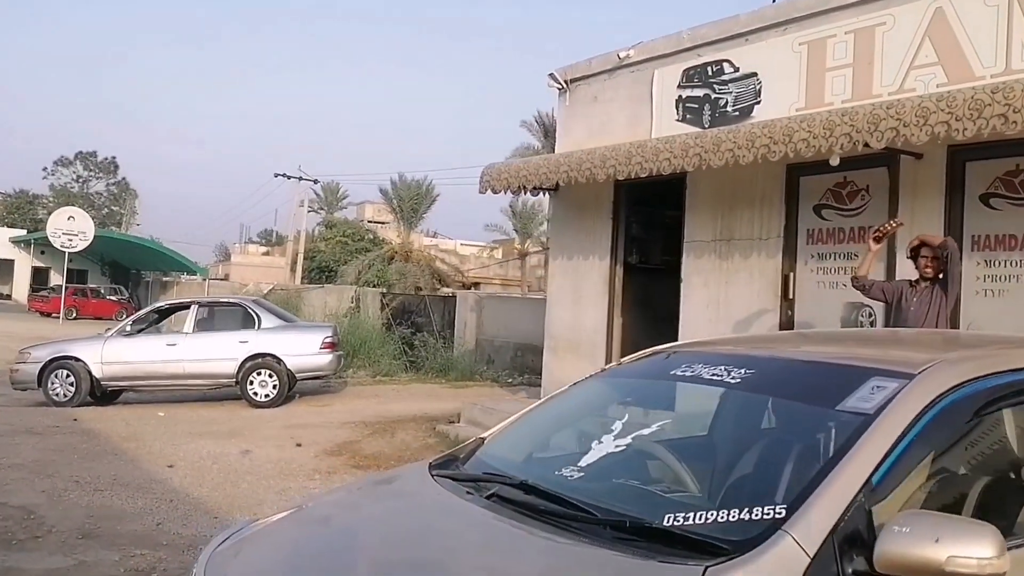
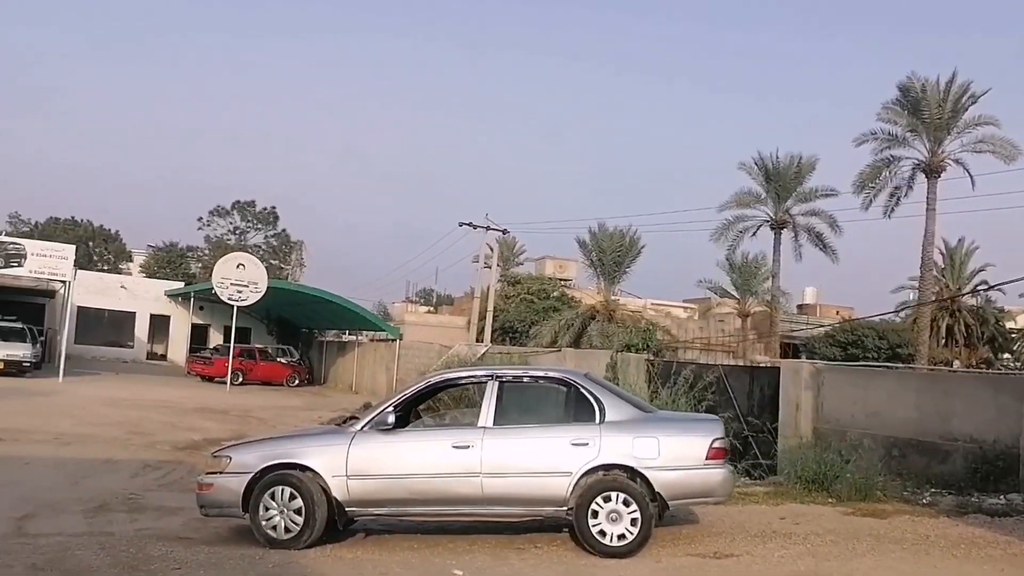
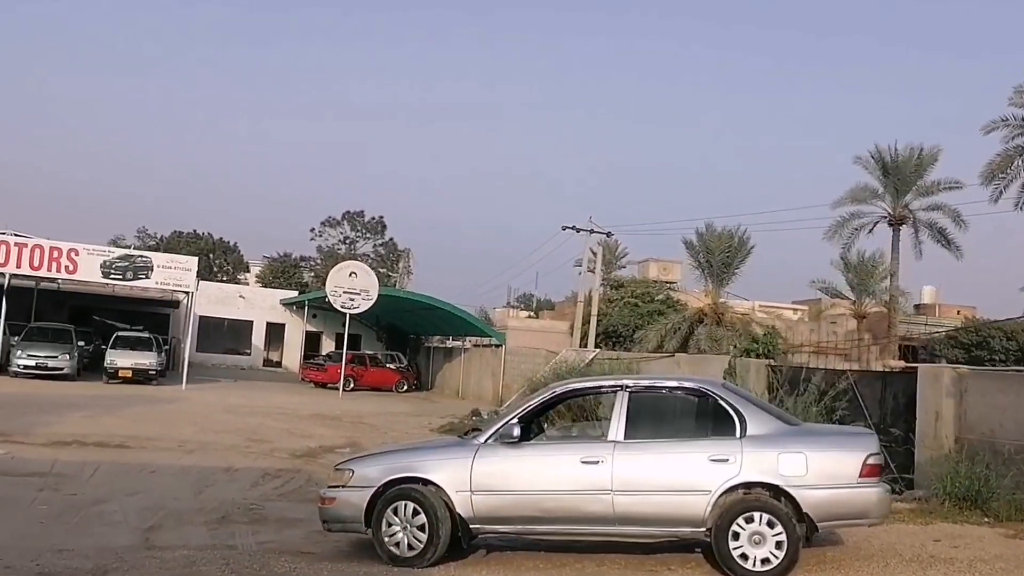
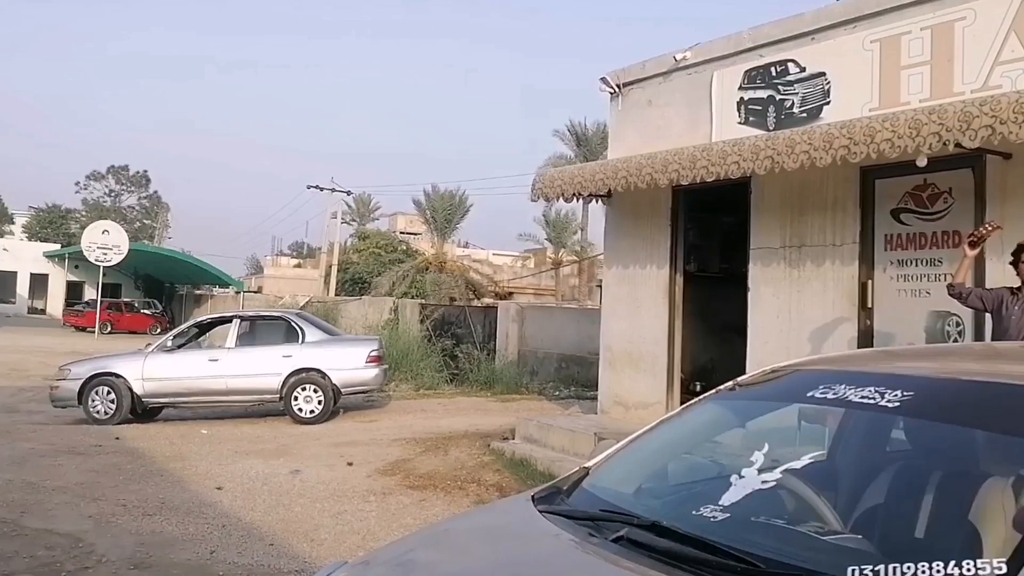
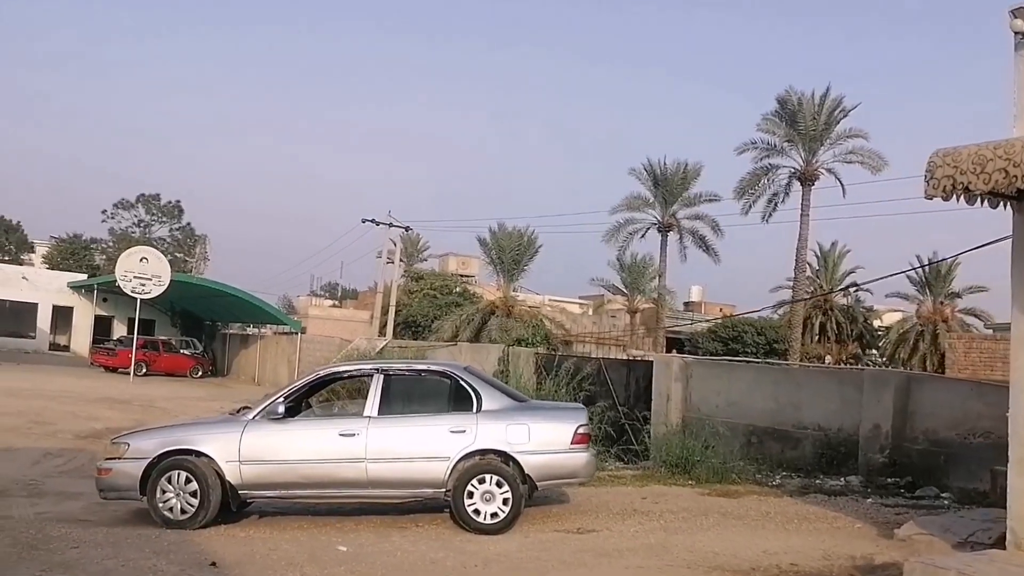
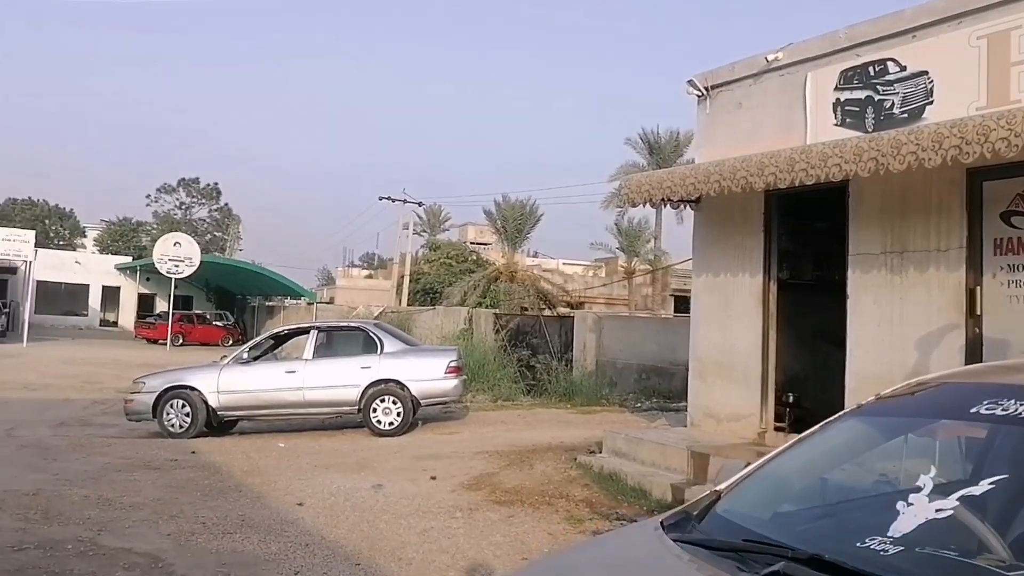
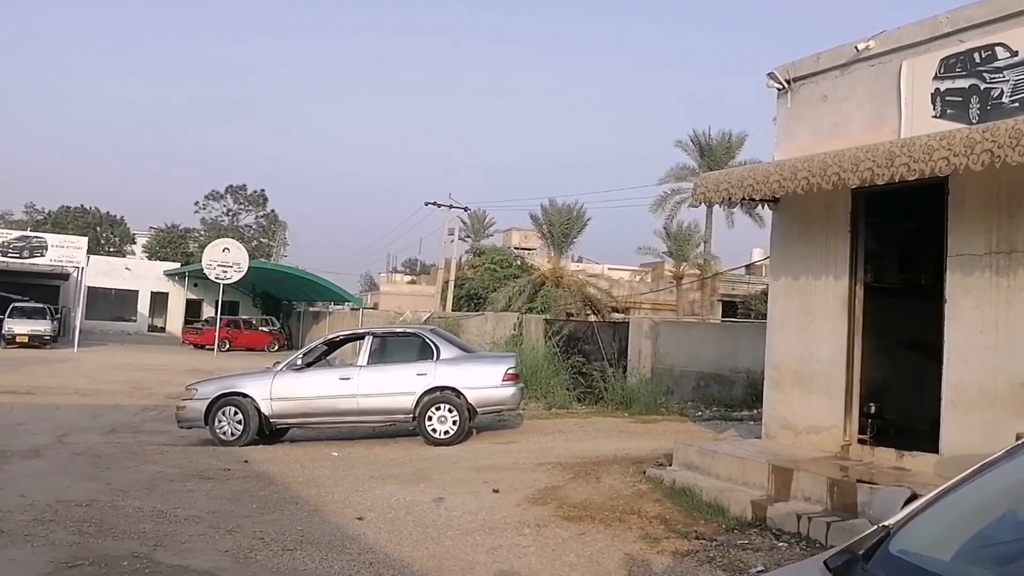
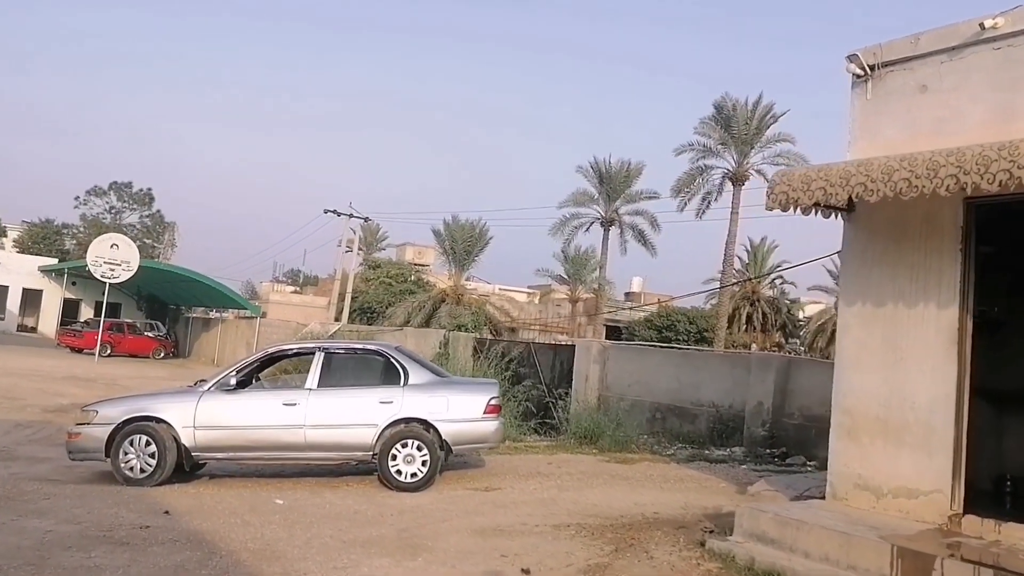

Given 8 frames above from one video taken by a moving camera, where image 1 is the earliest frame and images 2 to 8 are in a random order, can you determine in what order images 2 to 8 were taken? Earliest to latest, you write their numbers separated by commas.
4, 6, 7, 8, 5, 2, 3
